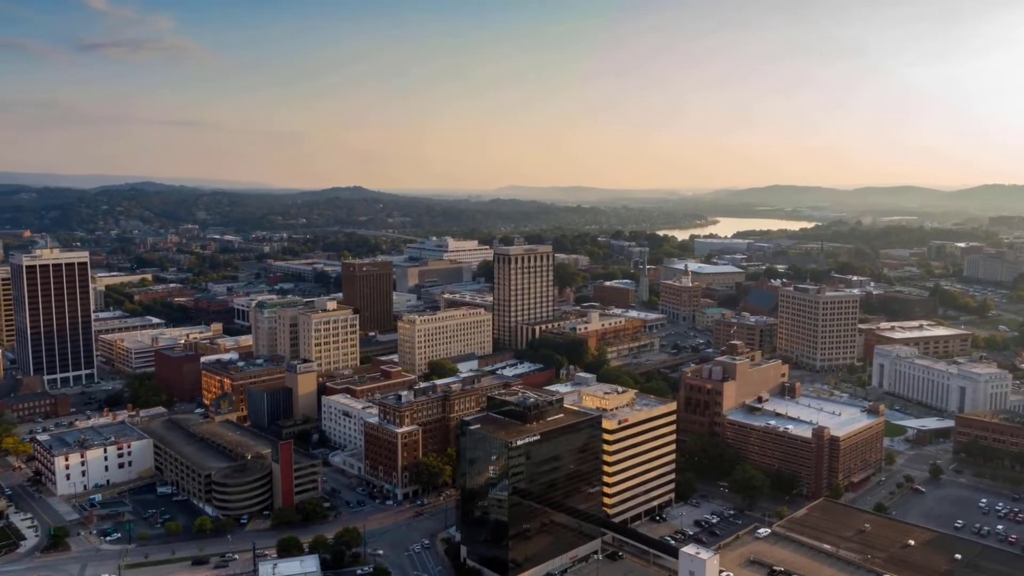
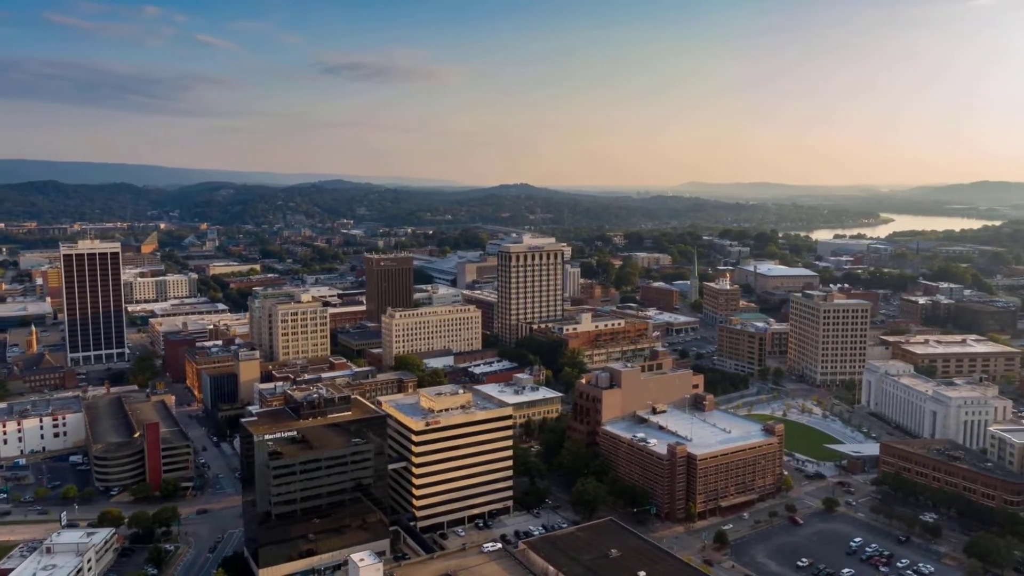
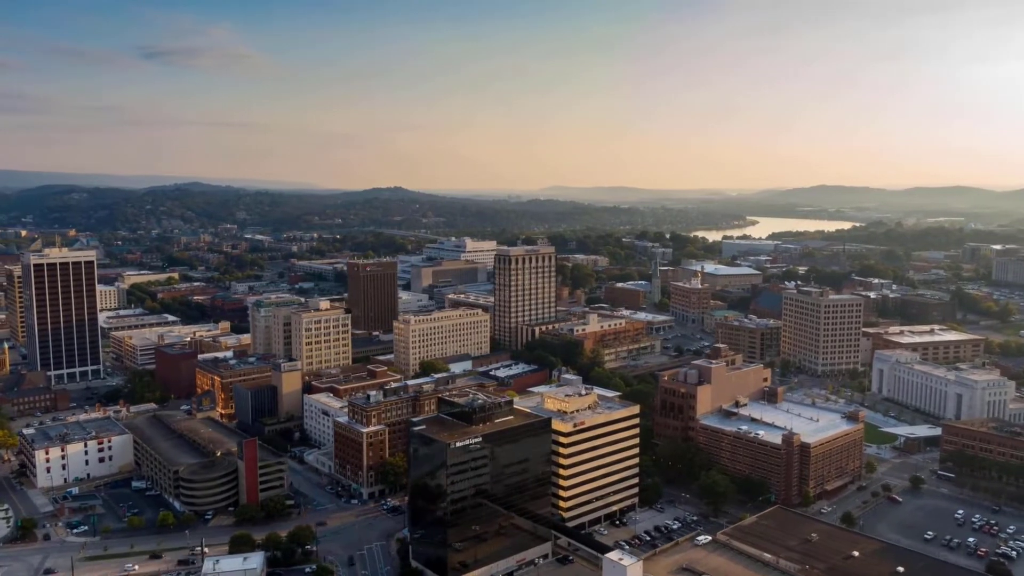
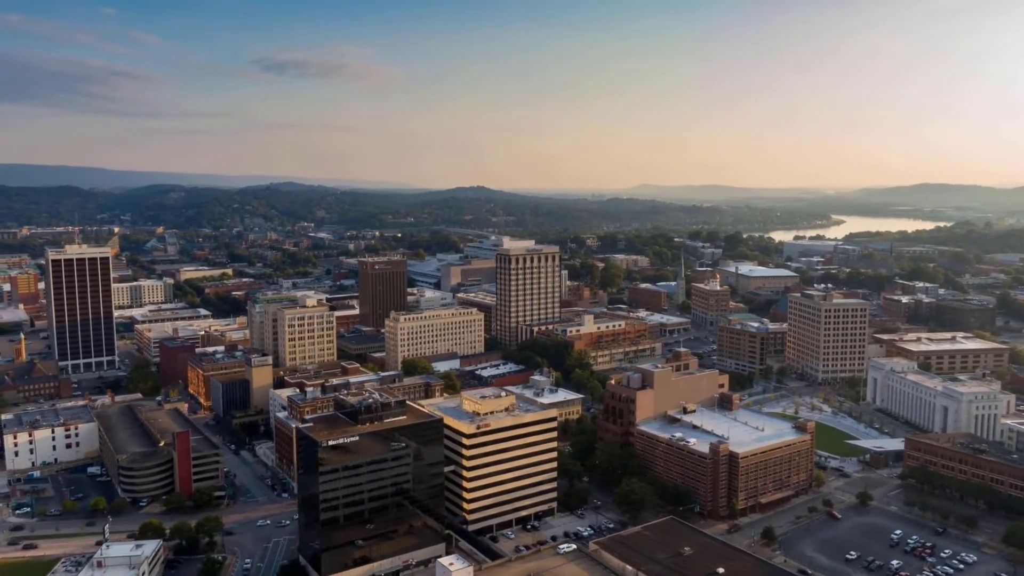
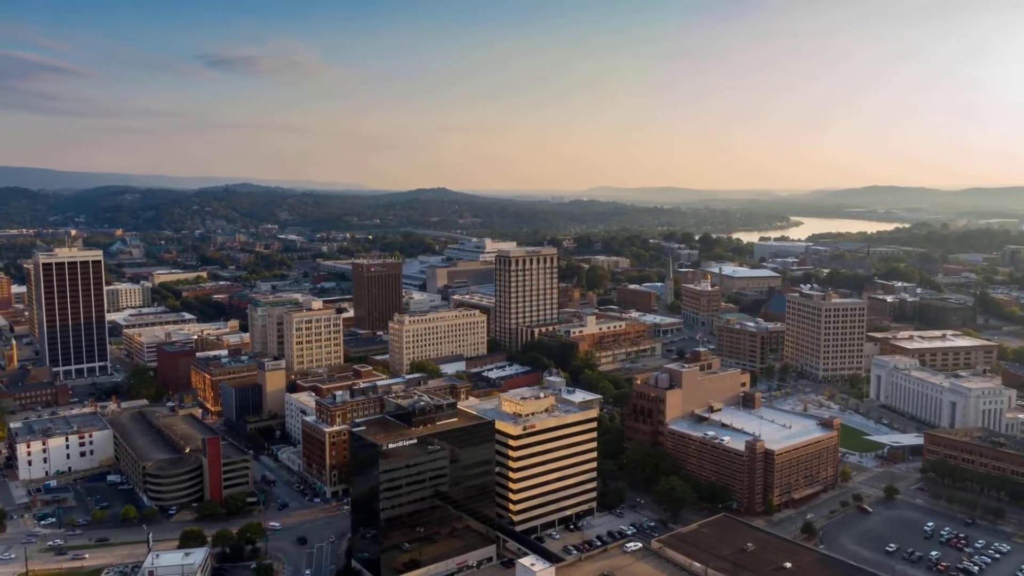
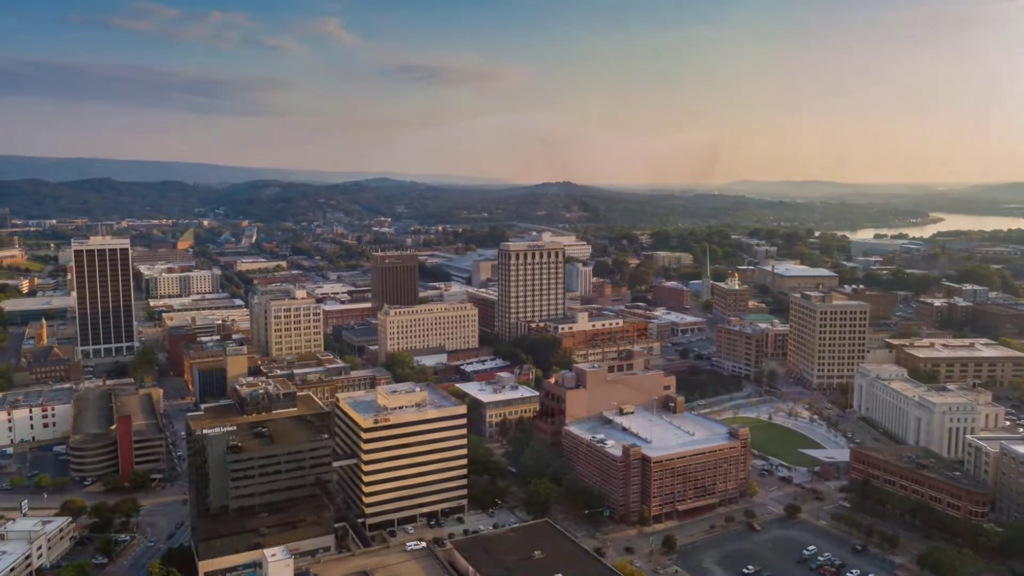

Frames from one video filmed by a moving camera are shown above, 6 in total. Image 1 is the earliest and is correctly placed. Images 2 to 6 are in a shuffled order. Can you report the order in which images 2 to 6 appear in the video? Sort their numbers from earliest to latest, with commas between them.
3, 5, 4, 2, 6
